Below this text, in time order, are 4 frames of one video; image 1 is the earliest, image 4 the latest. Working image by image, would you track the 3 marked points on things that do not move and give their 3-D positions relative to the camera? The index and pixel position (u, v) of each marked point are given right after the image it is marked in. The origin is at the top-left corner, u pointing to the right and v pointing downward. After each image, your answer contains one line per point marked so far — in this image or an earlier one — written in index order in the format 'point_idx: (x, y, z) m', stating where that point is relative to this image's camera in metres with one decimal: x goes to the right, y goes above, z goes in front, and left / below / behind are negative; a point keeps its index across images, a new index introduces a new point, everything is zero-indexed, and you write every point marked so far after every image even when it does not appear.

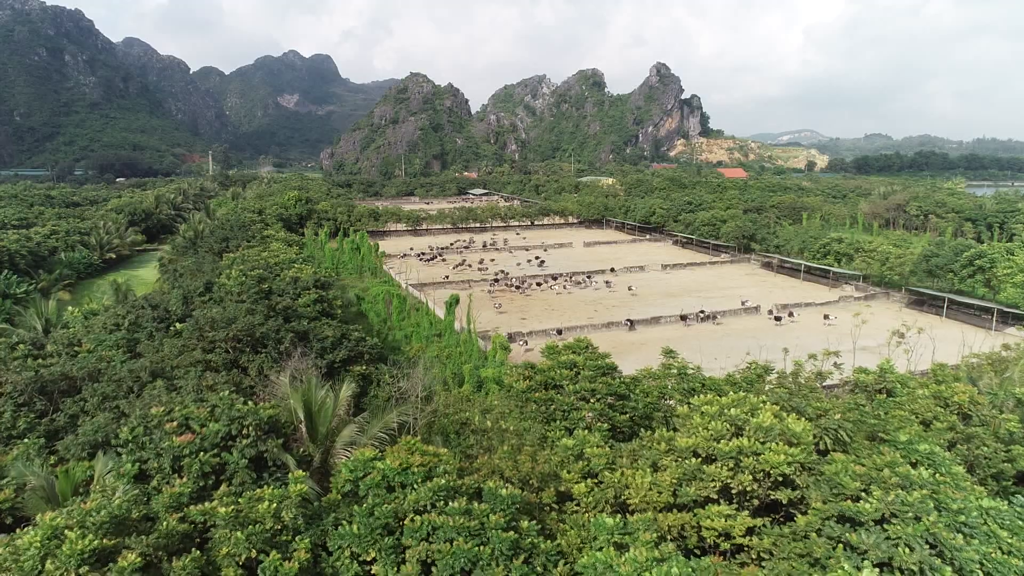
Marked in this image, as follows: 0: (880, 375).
0: (+7.4, -1.8, +11.6) m
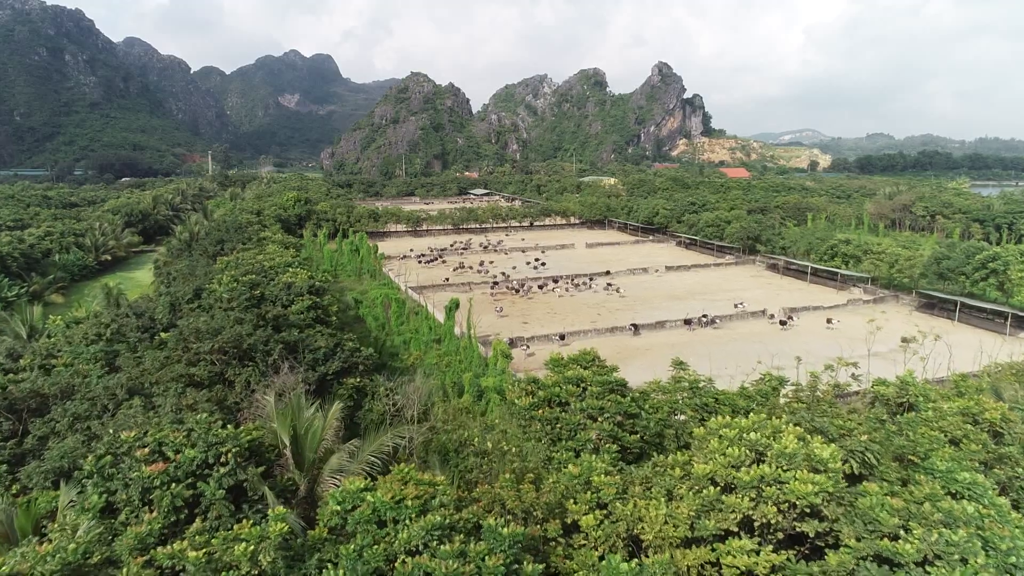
0: (+7.5, -1.9, +11.0) m
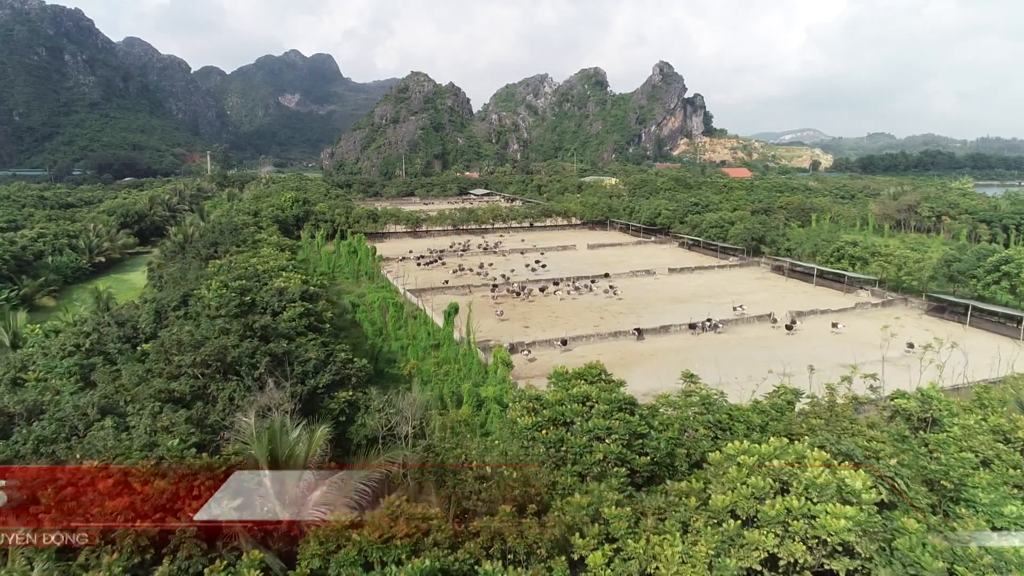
0: (+7.5, -2.1, +10.4) m
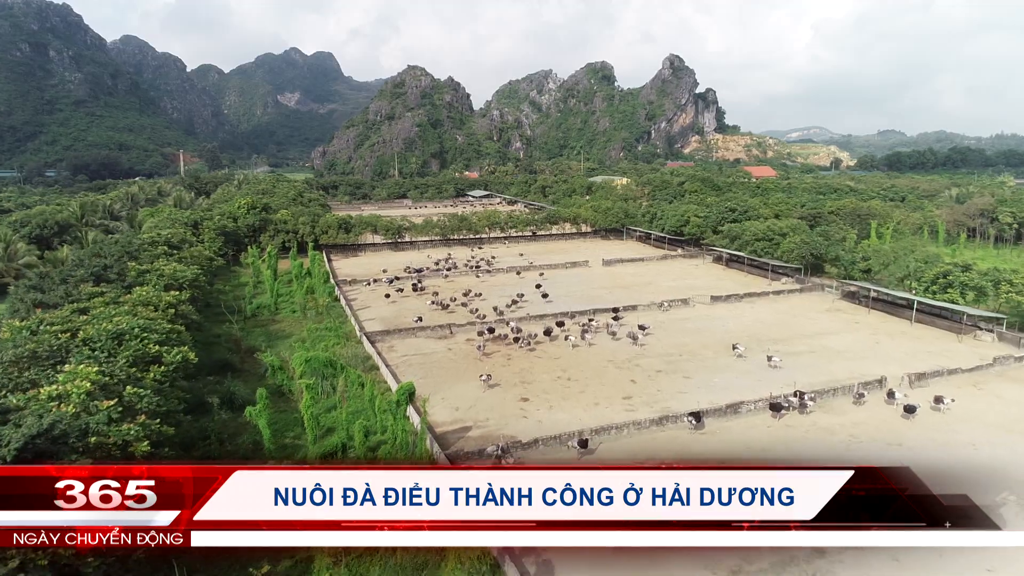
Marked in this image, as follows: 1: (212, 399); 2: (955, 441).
0: (+7.1, -3.7, +2.6) m
1: (-6.8, -3.0, +14.7) m
2: (+11.2, -3.8, +14.6) m
